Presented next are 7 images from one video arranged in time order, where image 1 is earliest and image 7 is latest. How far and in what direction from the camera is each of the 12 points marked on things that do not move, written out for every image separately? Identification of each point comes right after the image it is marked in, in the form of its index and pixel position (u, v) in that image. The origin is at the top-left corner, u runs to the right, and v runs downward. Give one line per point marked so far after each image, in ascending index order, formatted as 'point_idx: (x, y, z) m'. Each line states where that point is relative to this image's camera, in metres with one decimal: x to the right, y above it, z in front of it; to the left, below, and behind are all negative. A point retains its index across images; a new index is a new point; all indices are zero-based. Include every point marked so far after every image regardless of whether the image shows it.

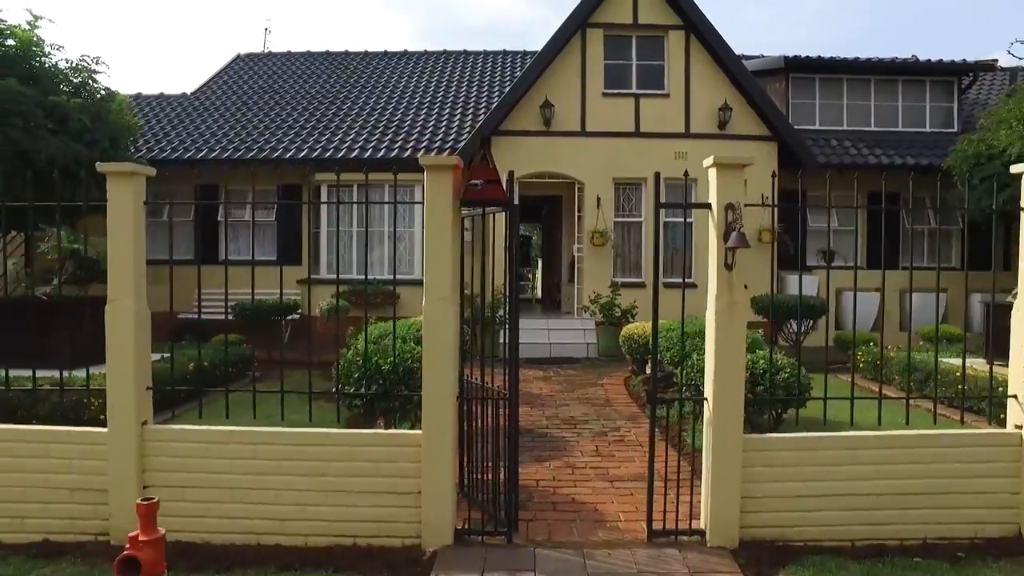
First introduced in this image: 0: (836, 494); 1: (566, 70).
0: (+2.4, -1.5, +4.6) m
1: (+1.2, +4.8, +14.2) m
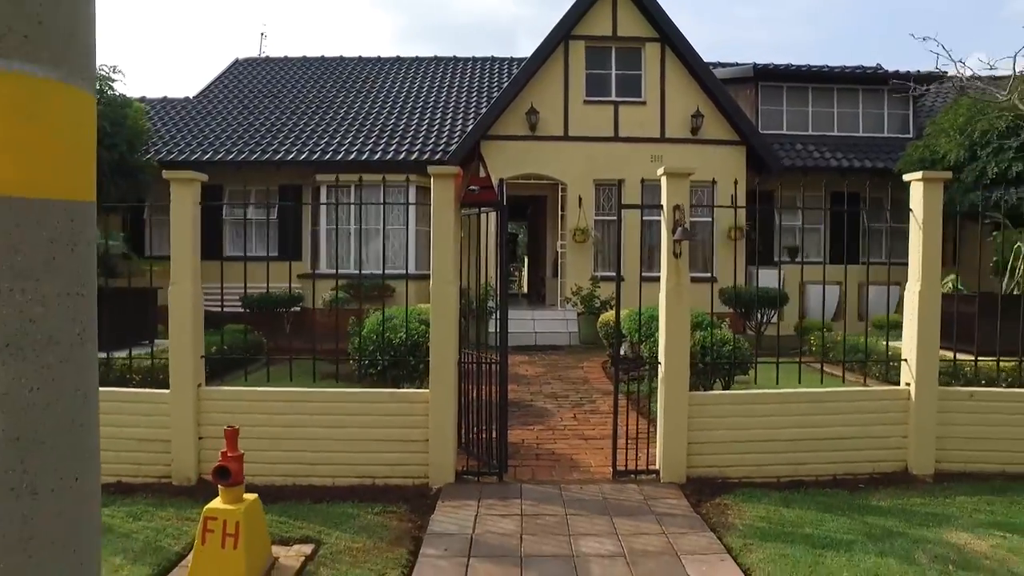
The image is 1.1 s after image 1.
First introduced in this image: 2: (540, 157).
0: (+2.3, -1.4, +5.8) m
1: (+0.9, +4.9, +15.4) m
2: (+0.6, +3.1, +15.3) m
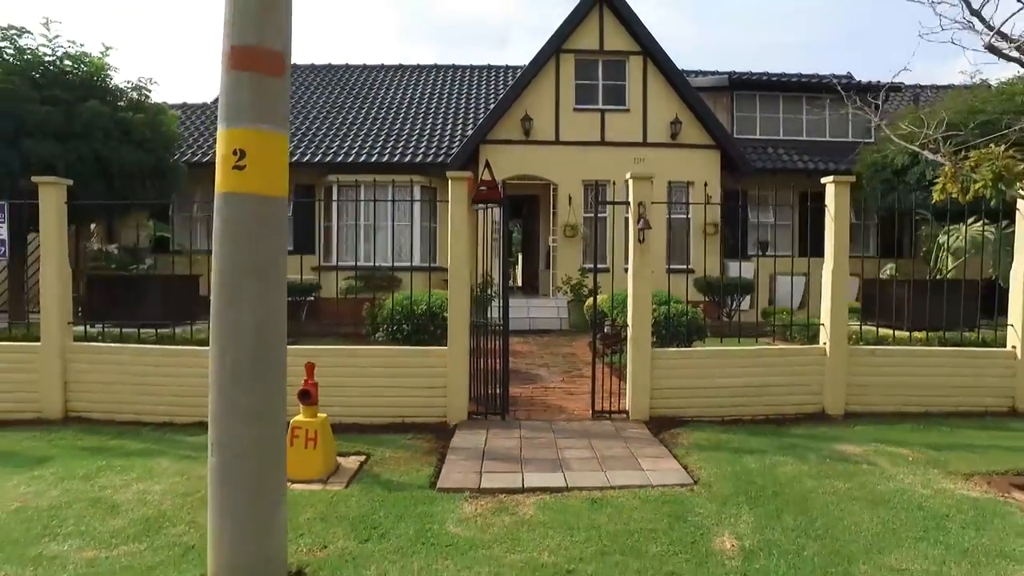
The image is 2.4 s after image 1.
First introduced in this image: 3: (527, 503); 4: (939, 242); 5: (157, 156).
0: (+2.3, -1.1, +7.4) m
1: (+0.8, +5.2, +16.9) m
2: (+0.5, +3.3, +16.9) m
3: (+0.1, -1.6, +4.8) m
4: (+7.4, +0.8, +11.4) m
5: (-7.4, +2.8, +13.7) m
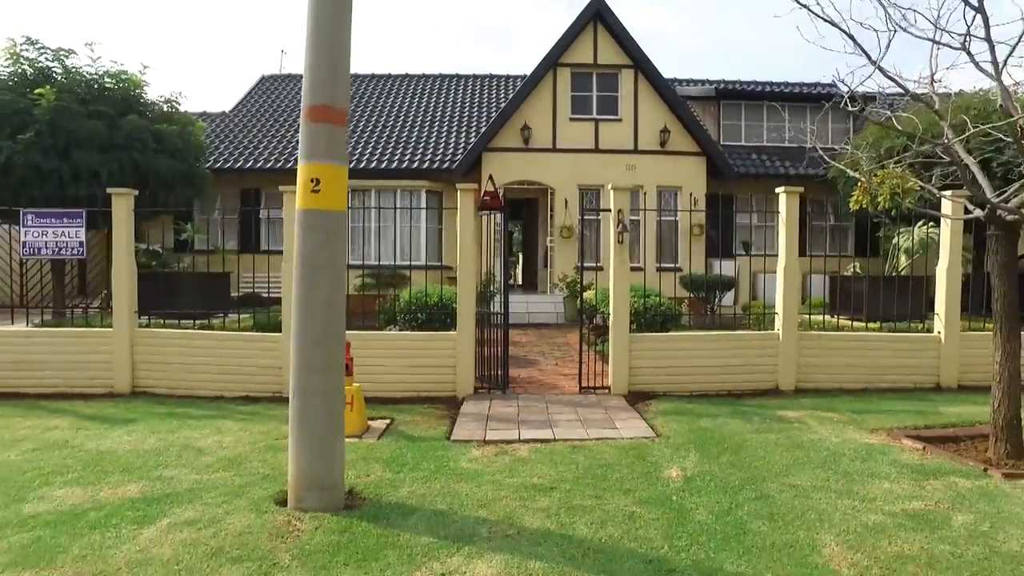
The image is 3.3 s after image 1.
0: (+2.3, -1.0, +8.8) m
1: (+0.8, +5.2, +18.3) m
2: (+0.6, +3.4, +18.2) m
3: (+0.1, -1.5, +6.1) m
4: (+7.4, +0.9, +12.7) m
5: (-7.4, +2.8, +15.0) m
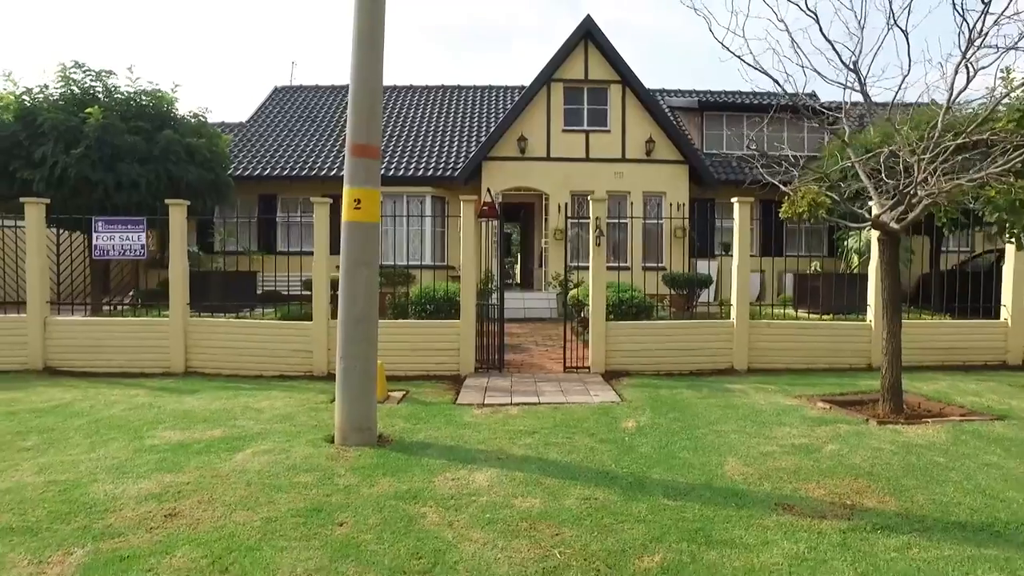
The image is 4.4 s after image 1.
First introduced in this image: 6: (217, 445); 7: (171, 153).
0: (+2.2, -1.0, +10.3) m
1: (+0.7, +5.3, +19.9) m
2: (+0.5, +3.5, +19.8) m
3: (0.0, -1.4, +7.7) m
4: (+7.4, +1.0, +14.3) m
5: (-7.5, +2.9, +16.6) m
6: (-2.7, -1.4, +6.1) m
7: (-8.2, +3.2, +15.7) m
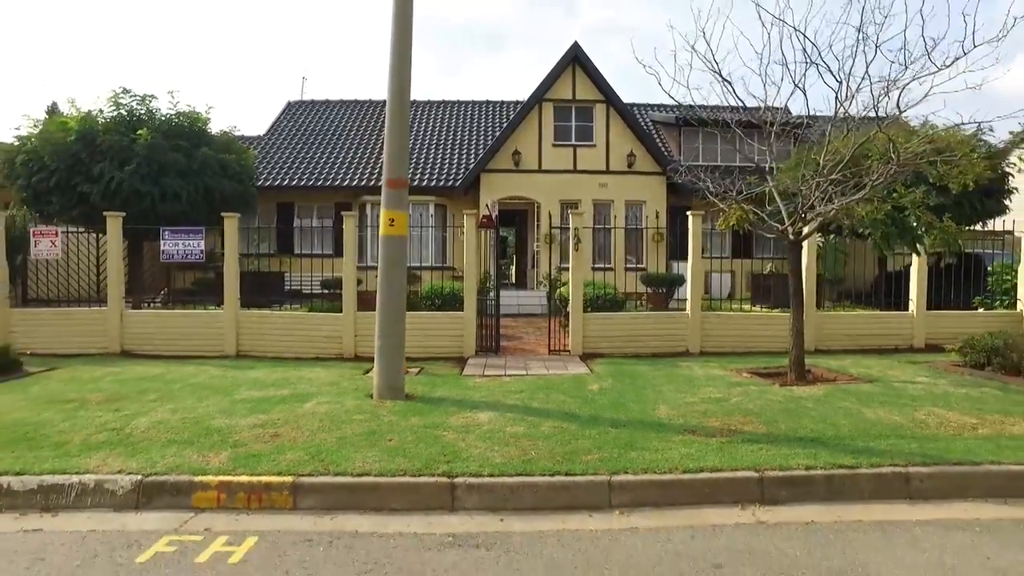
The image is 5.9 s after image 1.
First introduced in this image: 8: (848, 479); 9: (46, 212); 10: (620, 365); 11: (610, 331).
0: (+2.1, -0.9, +12.6) m
1: (+0.6, +5.3, +22.1) m
2: (+0.3, +3.5, +22.1) m
3: (-0.1, -1.4, +10.0) m
4: (+7.2, +1.0, +16.6) m
5: (-7.7, +2.9, +18.8) m
6: (-2.8, -1.4, +8.3) m
7: (-8.3, +3.3, +17.9) m
8: (+2.9, -1.7, +5.7) m
9: (-12.0, +2.0, +16.9) m
10: (+1.8, -1.3, +11.1) m
11: (+1.9, -0.9, +12.6) m
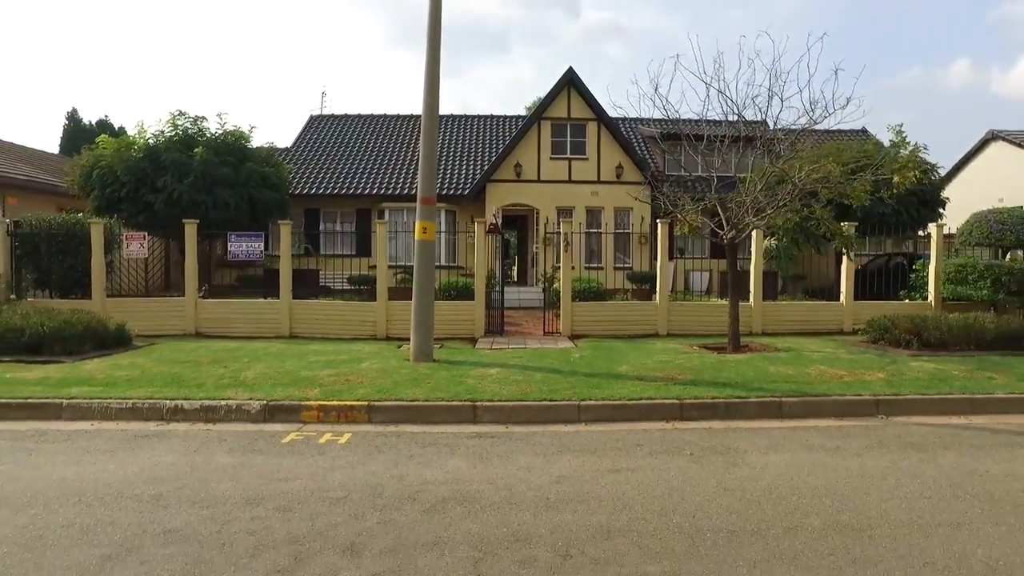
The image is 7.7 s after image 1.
0: (+2.1, -0.8, +15.4) m
1: (+0.7, +5.5, +24.9) m
2: (+0.4, +3.6, +24.9) m
3: (0.0, -1.2, +12.8) m
4: (+7.3, +1.1, +19.4) m
5: (-7.6, +3.1, +21.7) m
6: (-2.8, -1.2, +11.1) m
7: (-8.3, +3.4, +20.7) m
8: (+3.0, -1.5, +8.6) m
9: (-11.9, +2.1, +19.8) m
10: (+1.9, -1.2, +13.9) m
11: (+2.0, -0.7, +15.4) m
